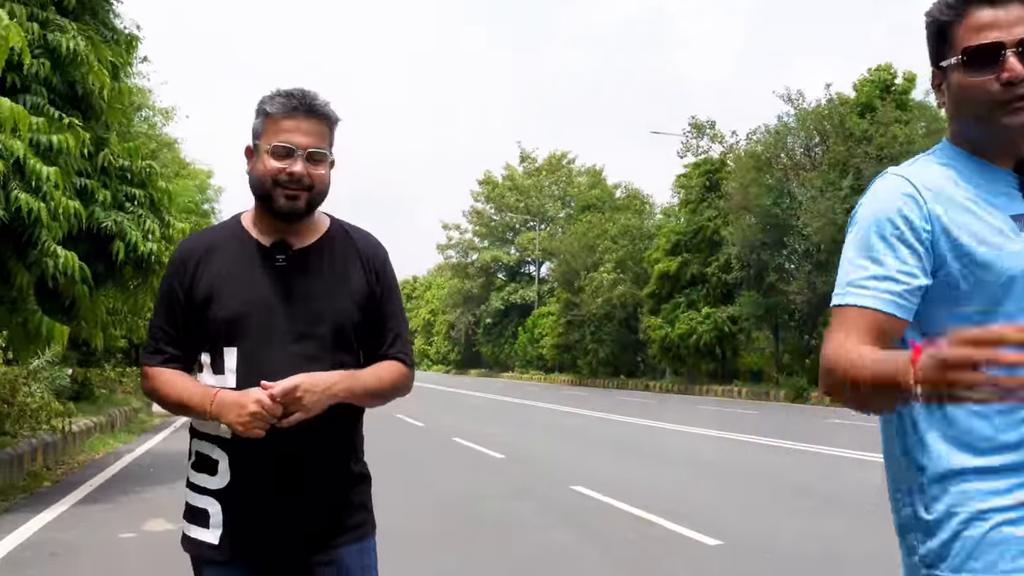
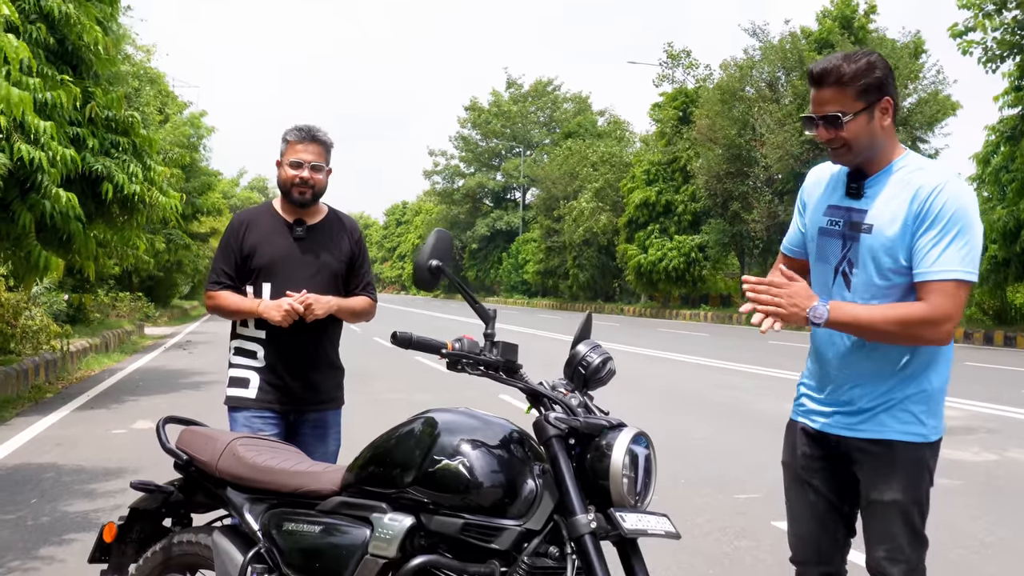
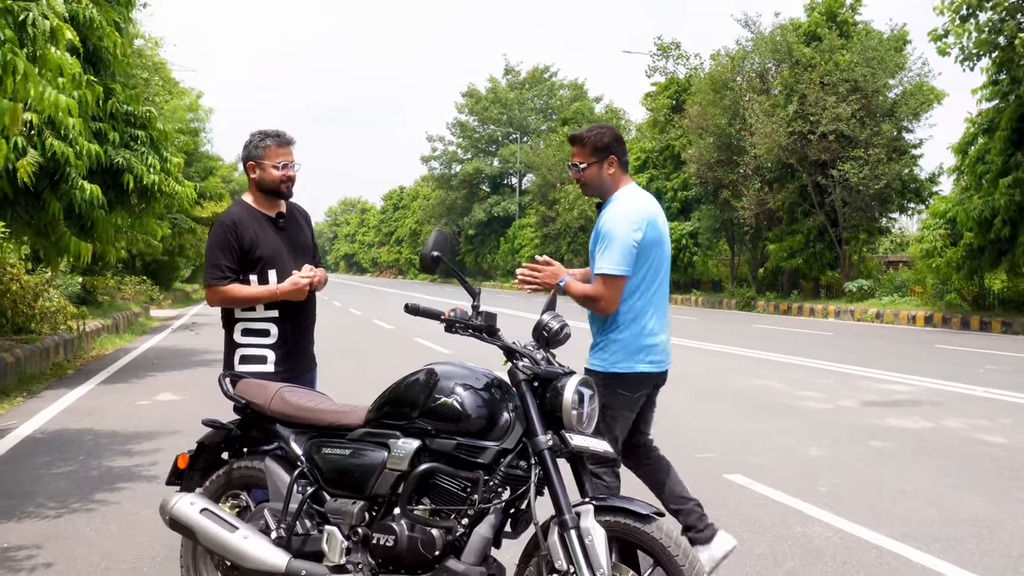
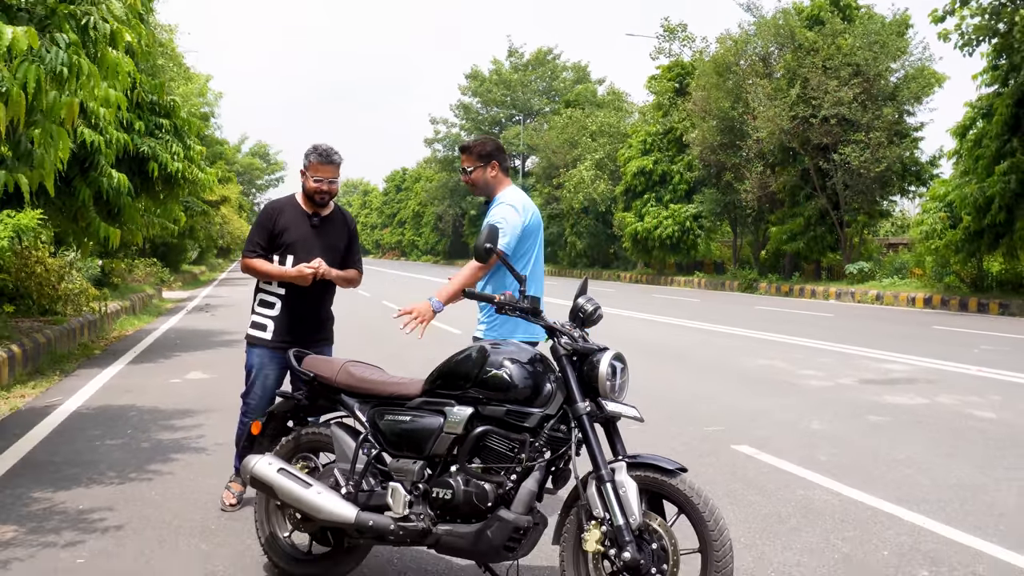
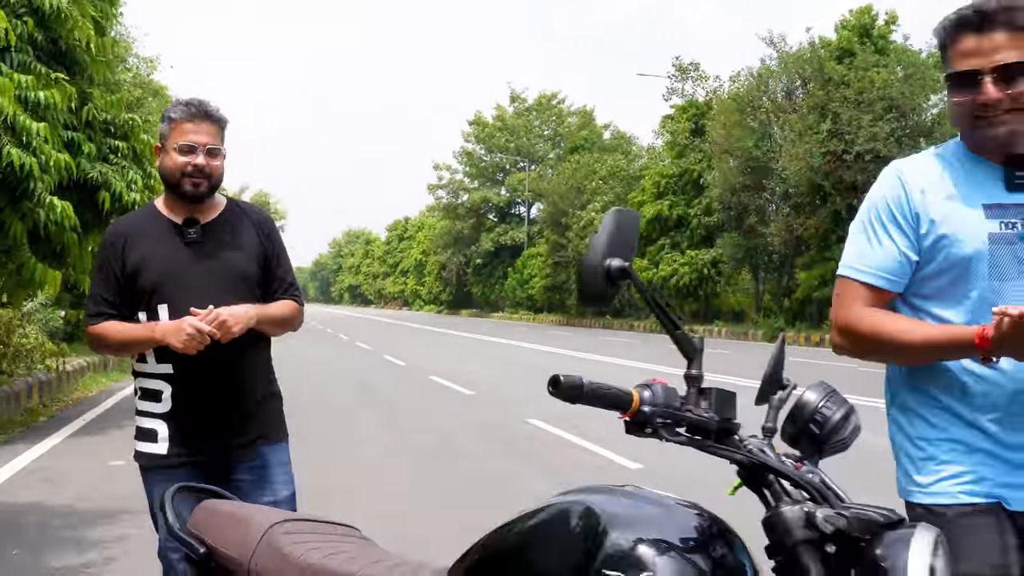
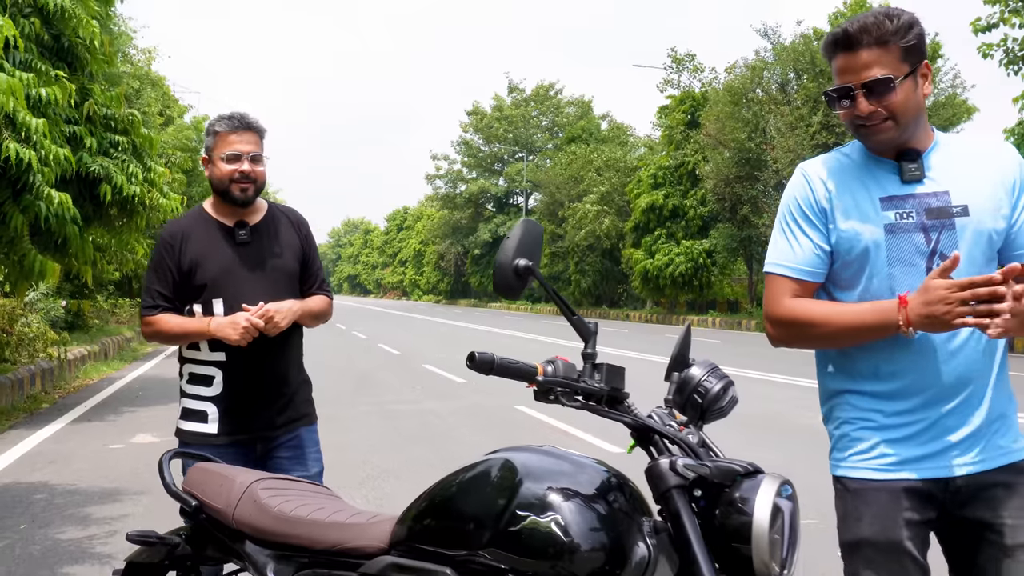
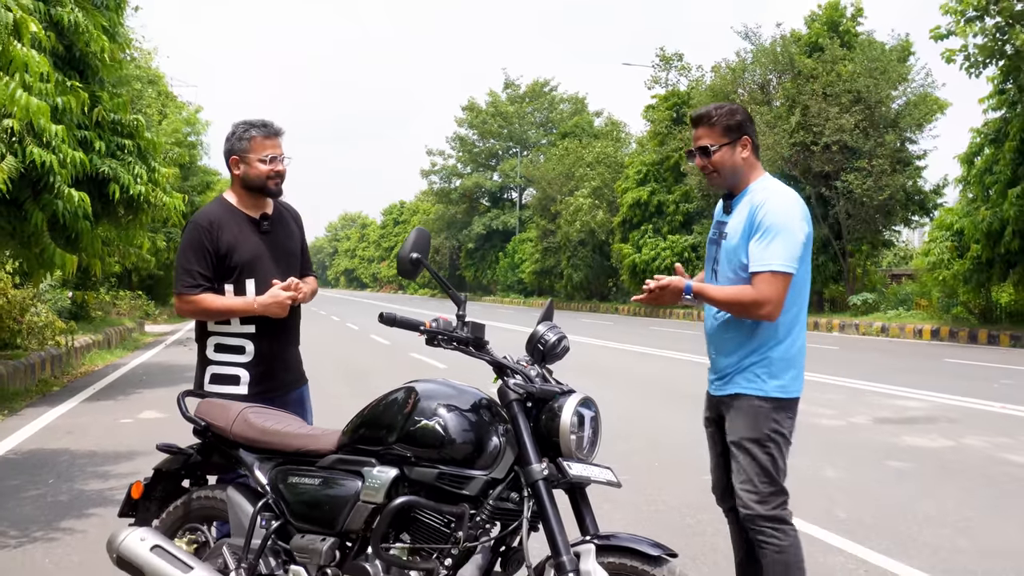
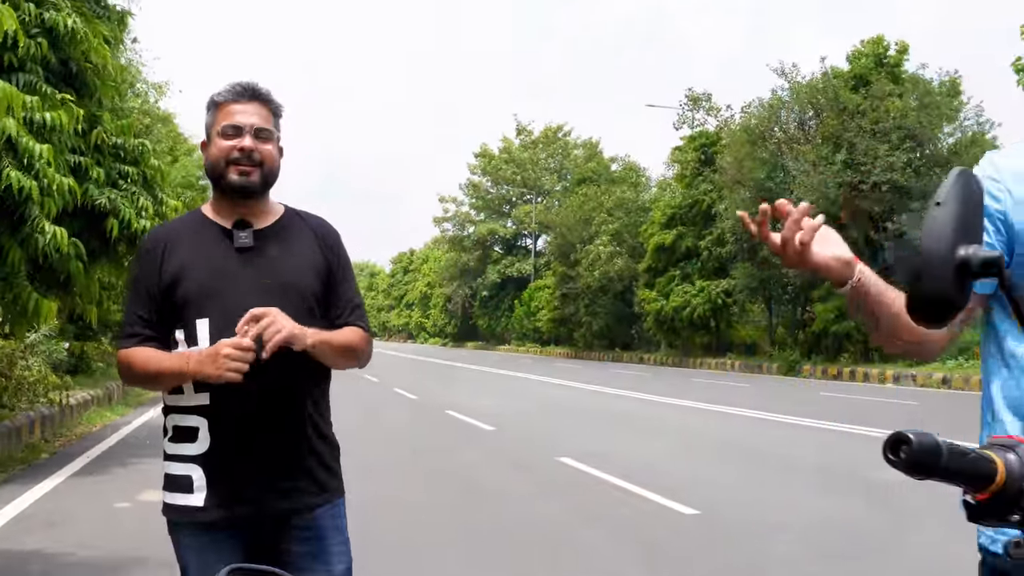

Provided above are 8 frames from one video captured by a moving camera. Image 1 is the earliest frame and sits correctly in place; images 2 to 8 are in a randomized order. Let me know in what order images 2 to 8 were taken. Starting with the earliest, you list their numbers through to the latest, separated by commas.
8, 5, 6, 2, 7, 3, 4
